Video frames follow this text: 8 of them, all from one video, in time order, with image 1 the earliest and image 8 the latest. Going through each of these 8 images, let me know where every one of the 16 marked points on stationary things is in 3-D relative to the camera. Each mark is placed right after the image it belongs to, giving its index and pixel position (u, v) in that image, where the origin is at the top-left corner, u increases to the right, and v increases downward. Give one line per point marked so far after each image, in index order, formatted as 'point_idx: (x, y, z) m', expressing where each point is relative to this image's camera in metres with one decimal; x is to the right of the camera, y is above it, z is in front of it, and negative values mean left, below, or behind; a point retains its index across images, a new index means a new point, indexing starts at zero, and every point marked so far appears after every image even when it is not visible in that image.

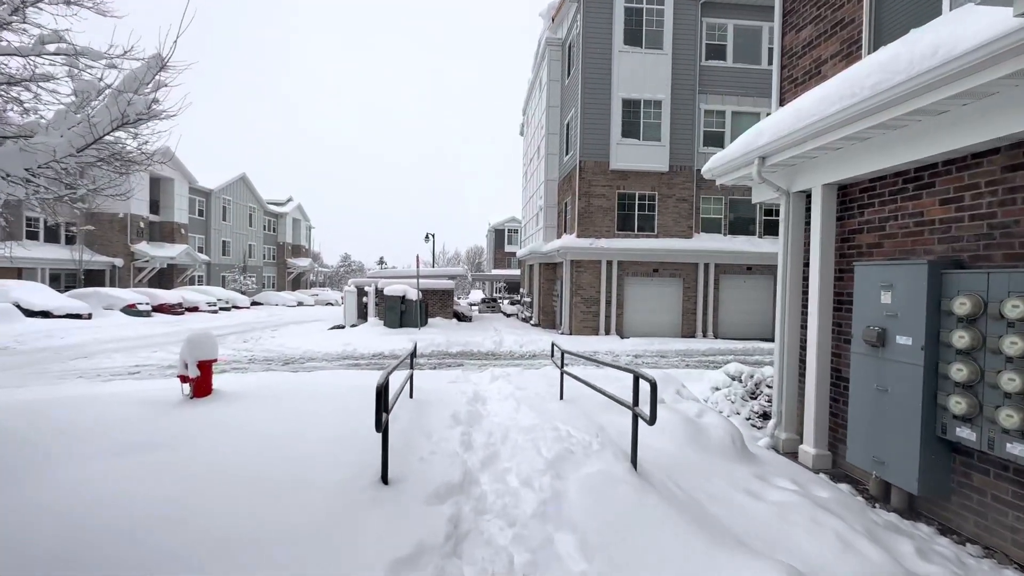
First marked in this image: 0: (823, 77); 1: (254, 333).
0: (+3.4, +2.3, +5.1) m
1: (-10.2, -1.8, +18.5) m
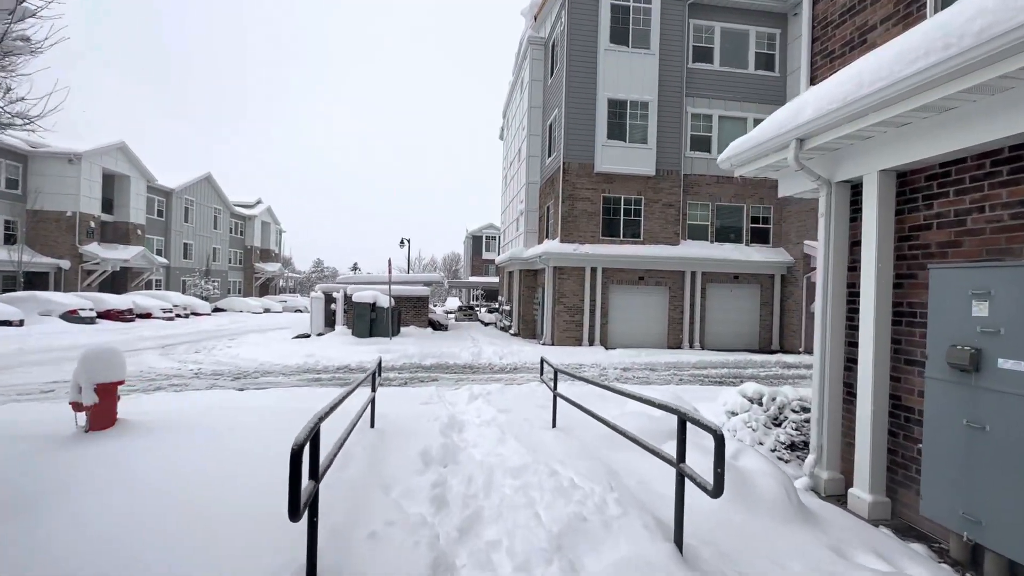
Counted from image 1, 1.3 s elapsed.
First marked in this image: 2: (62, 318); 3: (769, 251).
0: (+3.3, +2.2, +4.3) m
1: (-11.0, -2.0, +17.0) m
2: (-18.7, -1.2, +19.3) m
3: (+9.6, +1.4, +17.4) m
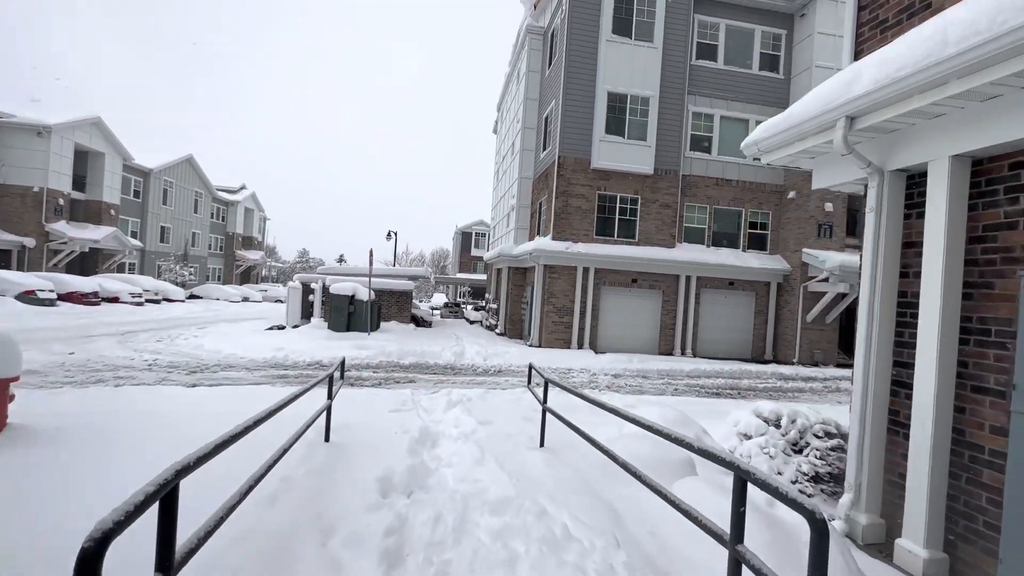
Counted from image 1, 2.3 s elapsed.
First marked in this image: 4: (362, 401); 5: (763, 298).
0: (+3.3, +2.1, +3.6) m
1: (-11.5, -1.4, +15.9) m
2: (-19.2, -0.4, +18.1) m
3: (+9.2, +1.1, +16.8) m
4: (-2.1, -1.6, +6.5) m
5: (+9.1, -0.4, +17.0) m
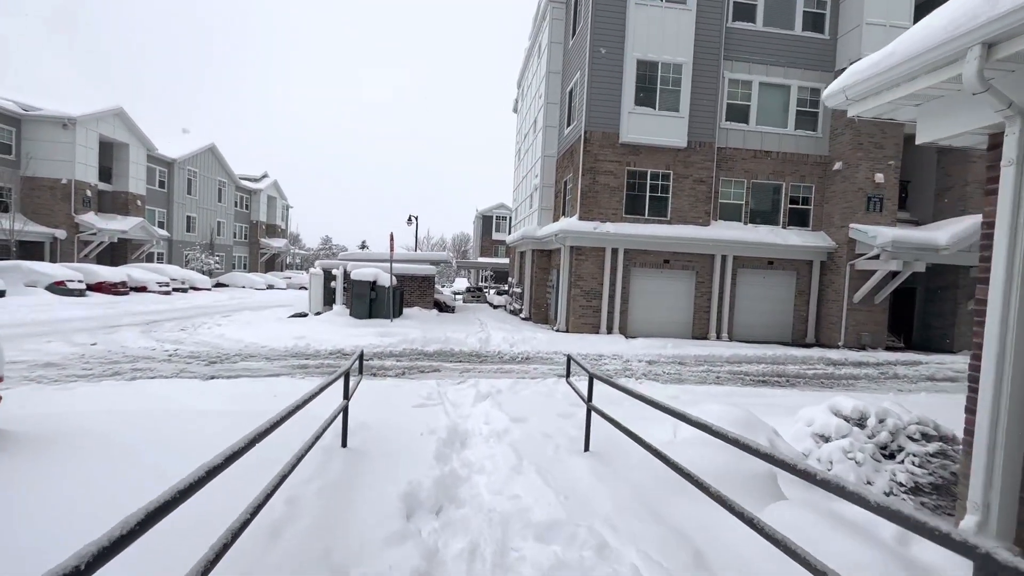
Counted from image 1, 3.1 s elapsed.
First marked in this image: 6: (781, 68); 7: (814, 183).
0: (+3.5, +2.3, +2.8) m
1: (-10.6, -1.0, +15.8) m
2: (-18.2, 0.0, +18.3) m
3: (+10.0, +1.8, +15.8) m
4: (-1.6, -1.4, +6.0) m
5: (+10.0, +0.4, +15.9) m
6: (+9.1, +7.4, +15.8) m
7: (+10.4, +3.6, +16.0) m
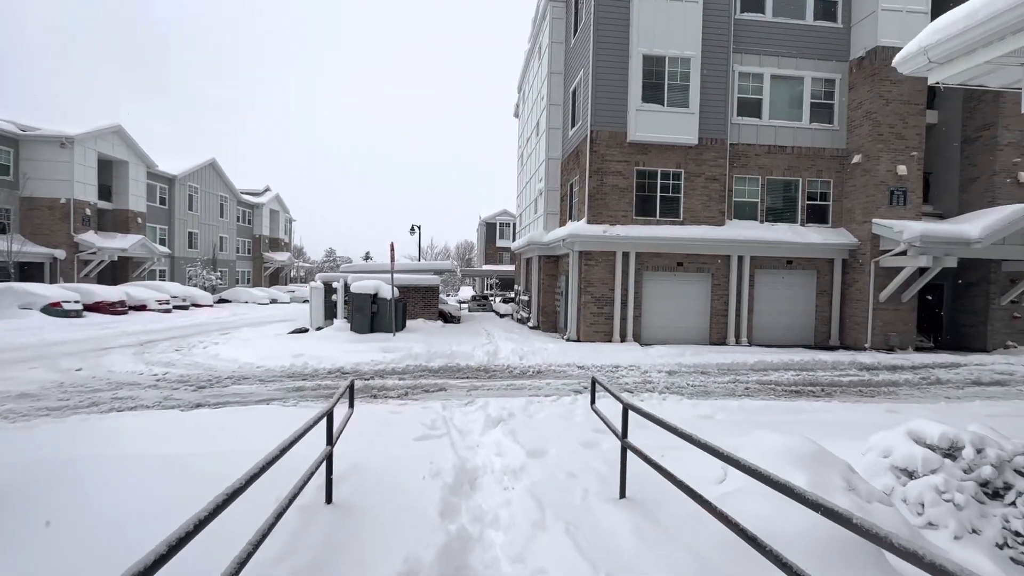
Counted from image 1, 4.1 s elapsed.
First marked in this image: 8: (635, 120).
0: (+3.5, +2.3, +2.1) m
1: (-10.4, -1.6, +15.3) m
2: (-18.0, -0.9, +17.9) m
3: (+10.2, +1.8, +15.0) m
4: (-1.5, -1.6, +5.4) m
5: (+10.2, +0.4, +15.2) m
6: (+9.1, +7.4, +15.1) m
7: (+10.5, +3.6, +15.3) m
8: (+3.7, +5.1, +14.1) m
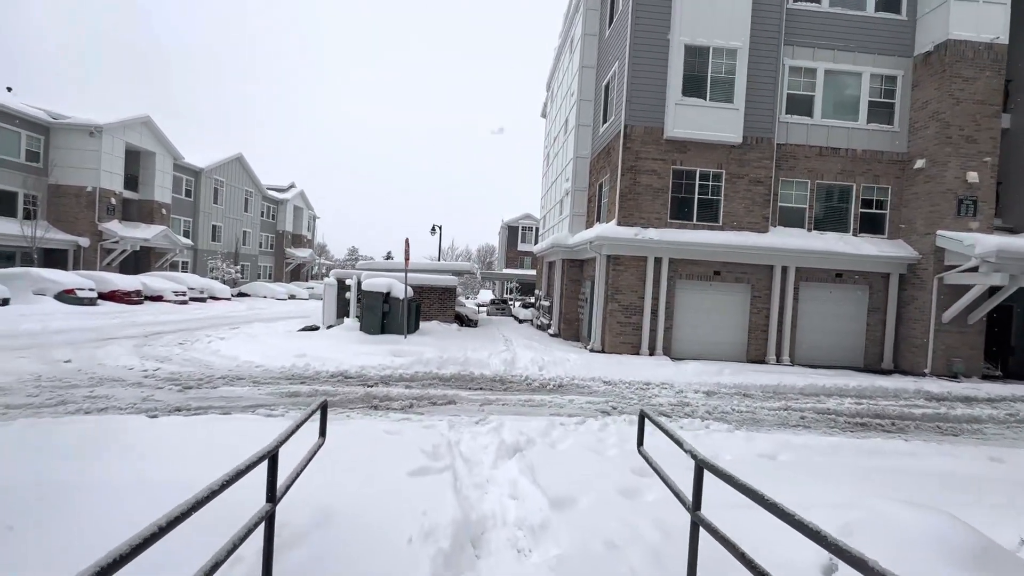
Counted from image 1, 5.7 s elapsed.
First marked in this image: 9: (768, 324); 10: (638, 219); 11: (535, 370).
0: (+3.7, +2.2, +1.0) m
1: (-9.7, -1.4, +14.7) m
2: (-17.2, -0.4, +17.6) m
3: (+10.9, +1.3, +13.6) m
4: (-1.3, -1.5, +4.4) m
5: (+10.9, -0.1, +13.8) m
6: (+10.0, +7.0, +13.8) m
7: (+11.3, +3.1, +13.9) m
8: (+4.5, +4.8, +13.1) m
9: (+7.4, -1.0, +13.5) m
10: (+3.6, +2.0, +13.4) m
11: (+0.5, -1.8, +10.2) m
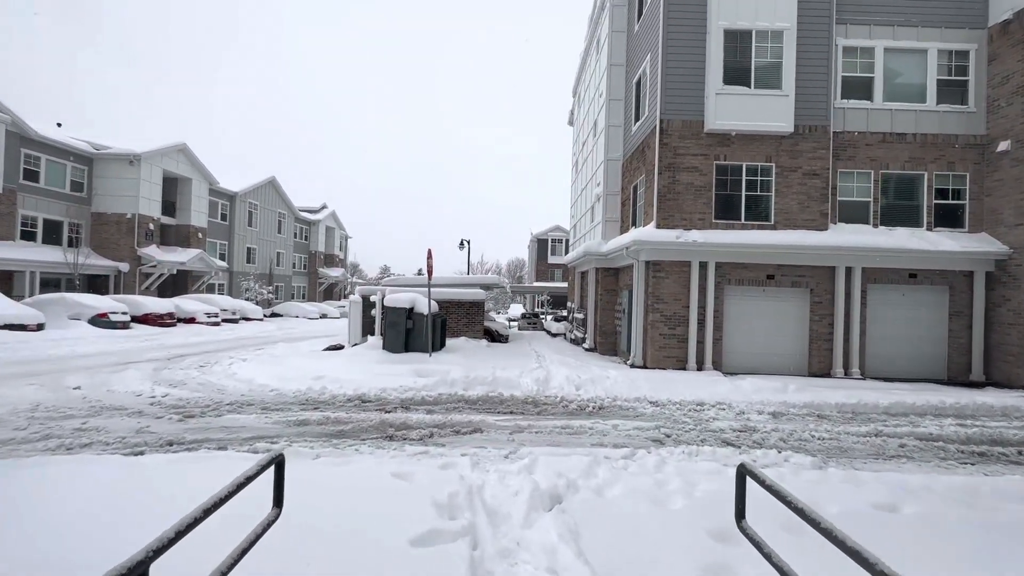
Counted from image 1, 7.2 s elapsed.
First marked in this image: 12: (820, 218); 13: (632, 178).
0: (+3.6, +2.4, -0.1) m
1: (-8.8, -2.0, +14.4) m
2: (-16.1, -1.3, +17.8) m
3: (+11.7, +1.3, +12.0) m
4: (-1.0, -1.6, +3.5) m
5: (+11.7, -0.2, +12.1) m
6: (+10.7, +6.9, +12.4) m
7: (+12.0, +3.1, +12.3) m
8: (+5.2, +4.6, +11.9) m
9: (+8.2, -1.1, +12.0) m
10: (+4.4, +1.8, +12.3) m
11: (+1.2, -2.0, +9.2) m
12: (+8.0, +1.8, +12.1) m
13: (+3.8, +3.5, +14.8) m
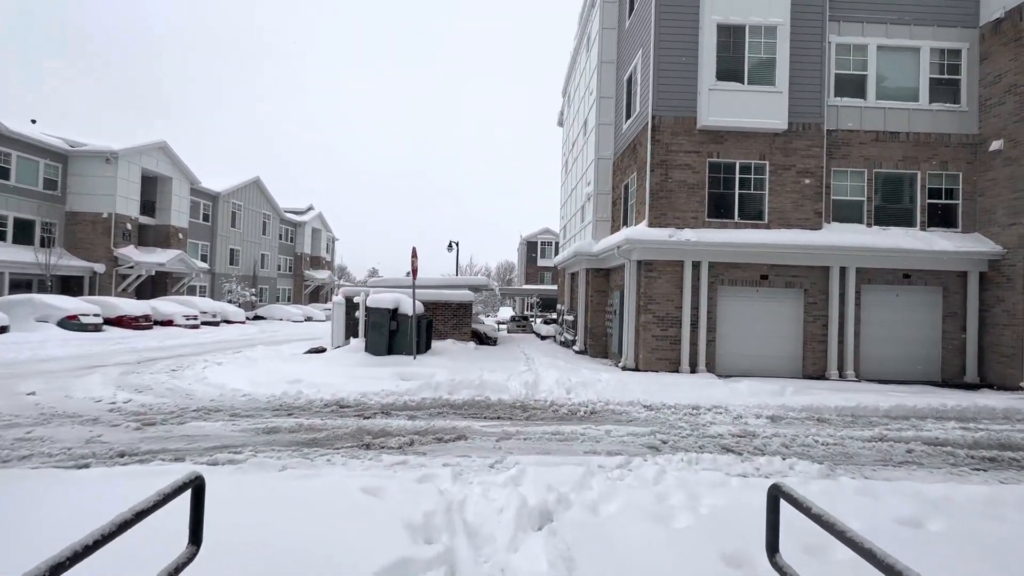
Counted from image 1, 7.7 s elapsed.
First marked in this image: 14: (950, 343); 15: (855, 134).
0: (+3.6, +2.4, -0.4) m
1: (-9.1, -2.0, +13.7) m
2: (-16.5, -1.3, +17.0) m
3: (+11.4, +1.3, +11.8) m
4: (-1.1, -1.6, +3.1) m
5: (+11.4, -0.2, +11.9) m
6: (+10.4, +6.9, +12.3) m
7: (+11.7, +3.0, +12.2) m
8: (+4.9, +4.6, +11.7) m
9: (+7.9, -1.2, +11.7) m
10: (+4.1, +1.8, +12.0) m
11: (+0.9, -2.0, +8.8) m
12: (+7.7, +1.8, +11.9) m
13: (+3.4, +3.4, +14.5) m
14: (+11.3, -1.4, +11.9) m
15: (+9.0, +4.1, +12.3) m
